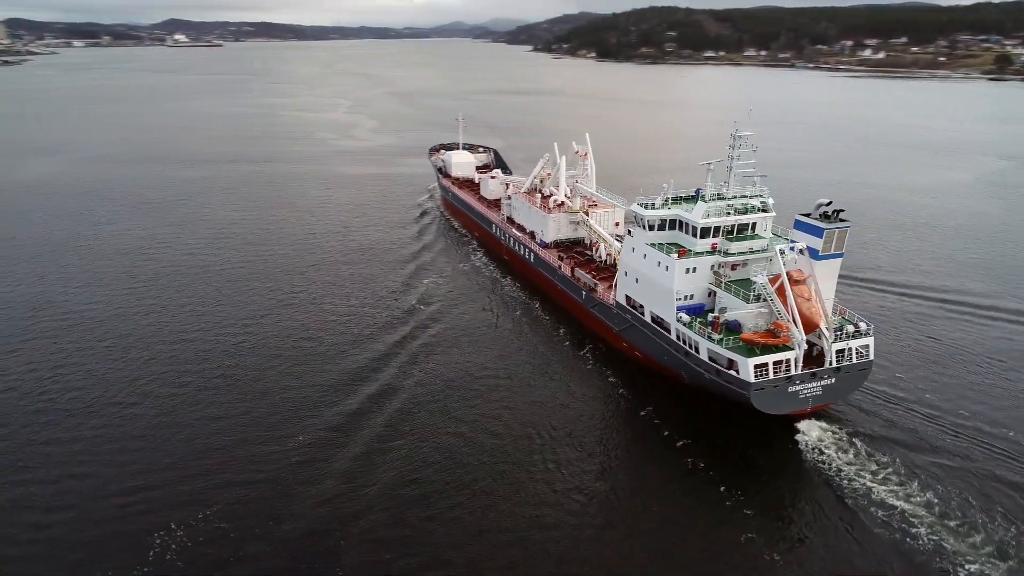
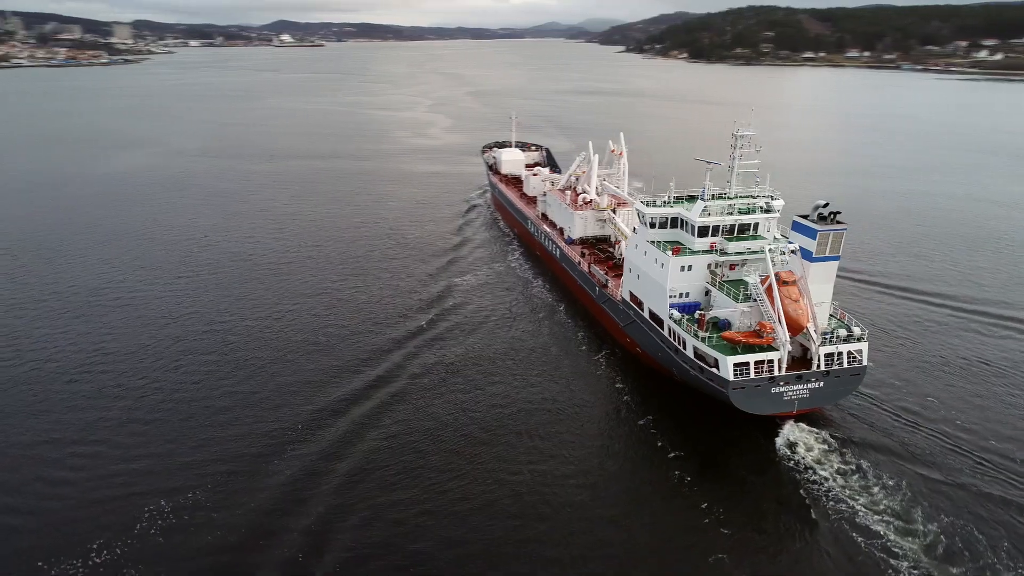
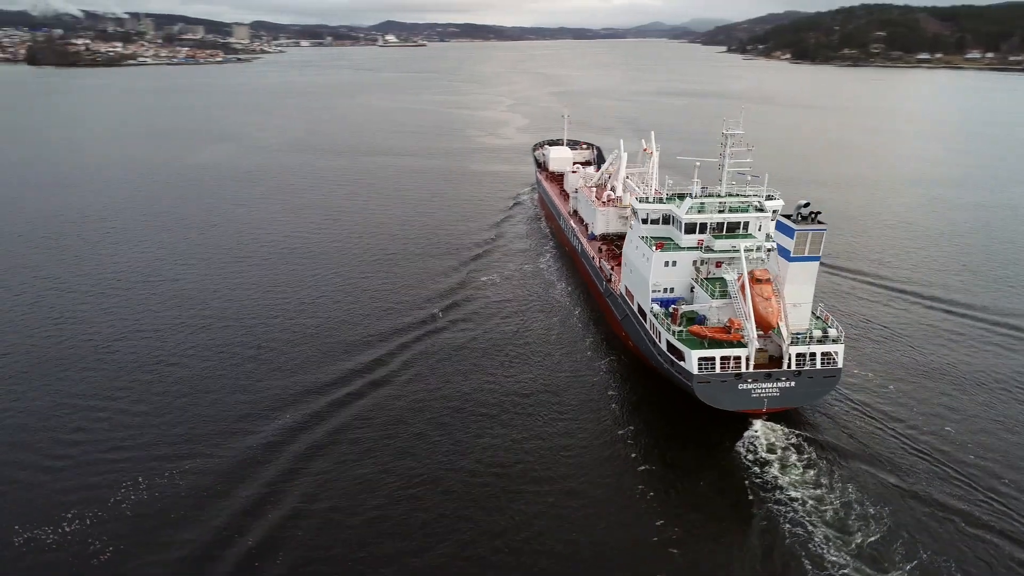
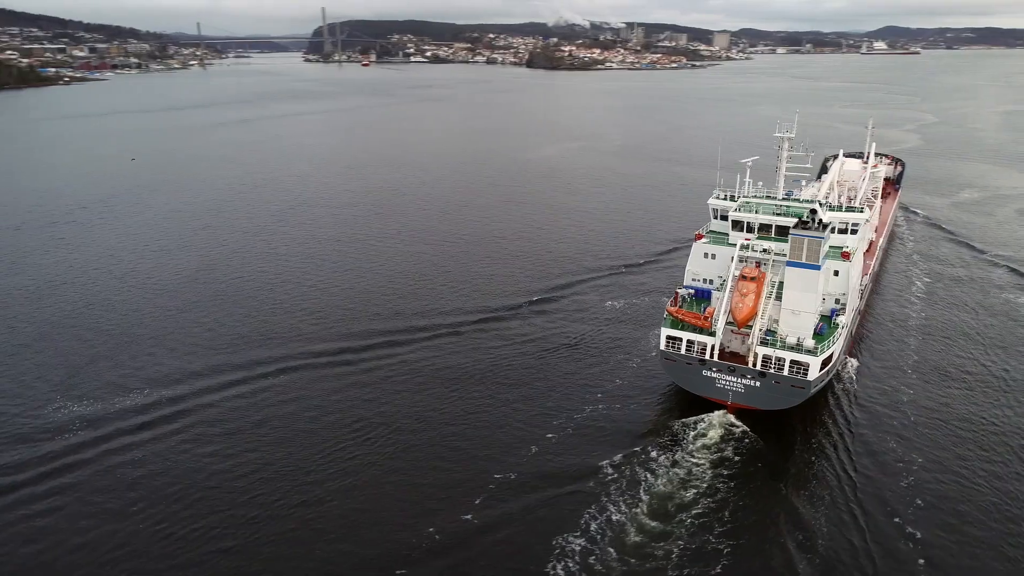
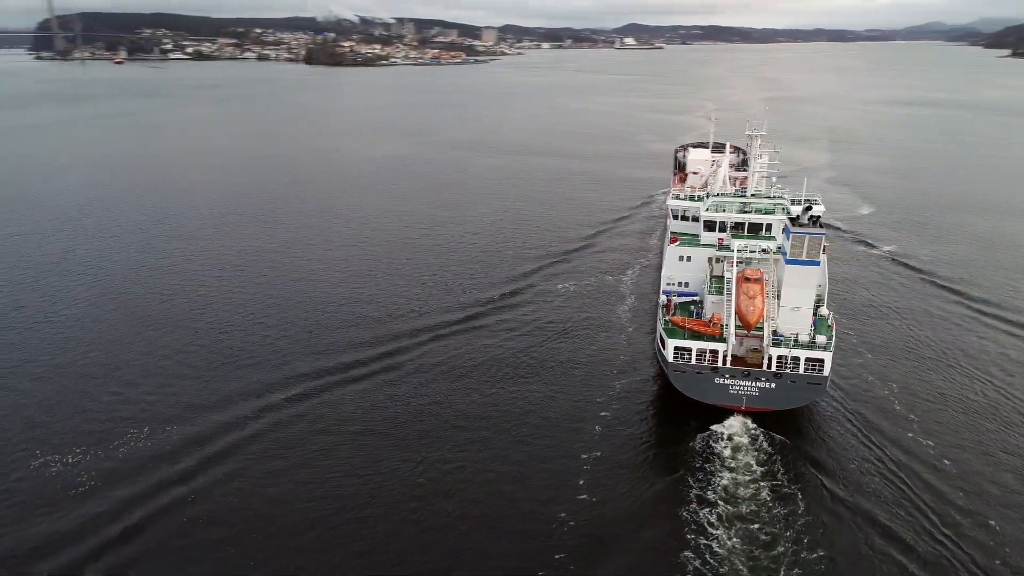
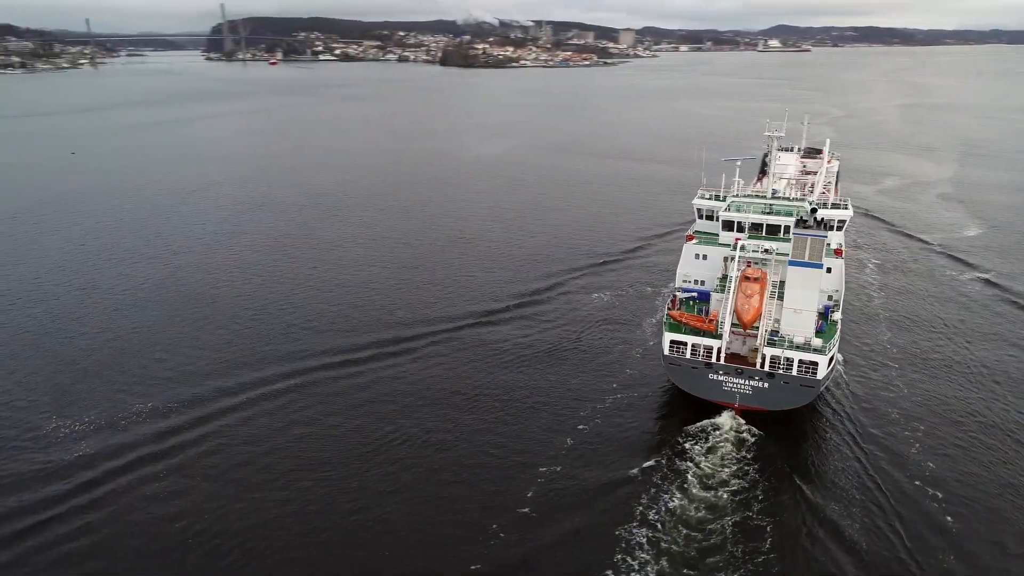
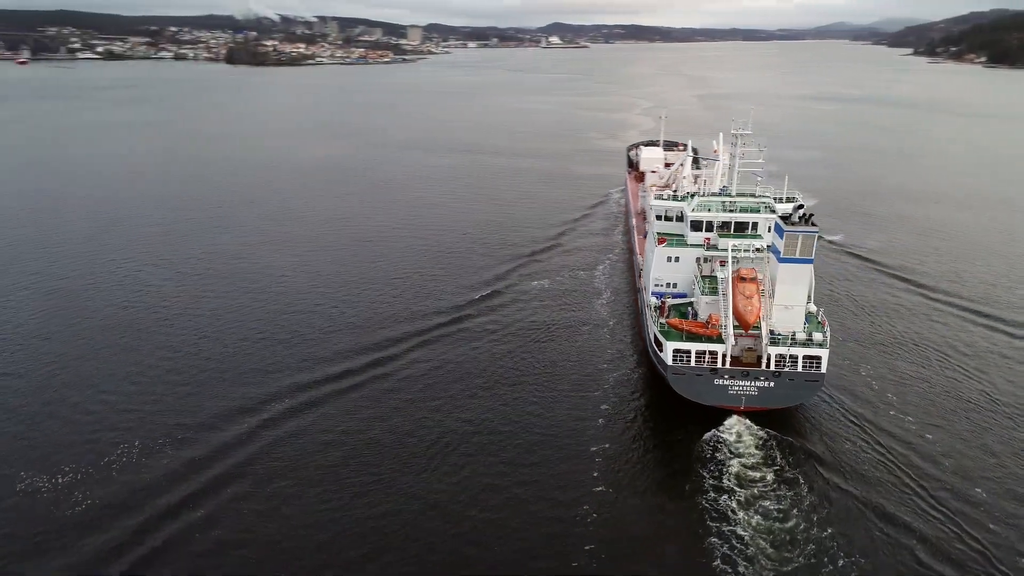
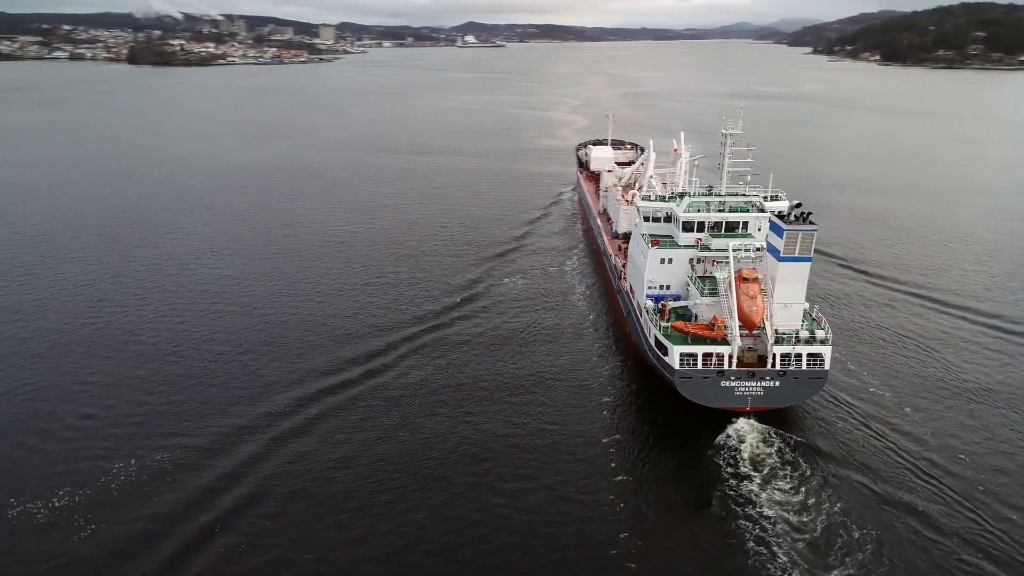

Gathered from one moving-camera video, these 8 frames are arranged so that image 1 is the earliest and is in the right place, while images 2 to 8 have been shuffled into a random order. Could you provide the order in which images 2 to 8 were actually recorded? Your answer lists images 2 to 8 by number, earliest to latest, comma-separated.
2, 3, 8, 7, 5, 6, 4
